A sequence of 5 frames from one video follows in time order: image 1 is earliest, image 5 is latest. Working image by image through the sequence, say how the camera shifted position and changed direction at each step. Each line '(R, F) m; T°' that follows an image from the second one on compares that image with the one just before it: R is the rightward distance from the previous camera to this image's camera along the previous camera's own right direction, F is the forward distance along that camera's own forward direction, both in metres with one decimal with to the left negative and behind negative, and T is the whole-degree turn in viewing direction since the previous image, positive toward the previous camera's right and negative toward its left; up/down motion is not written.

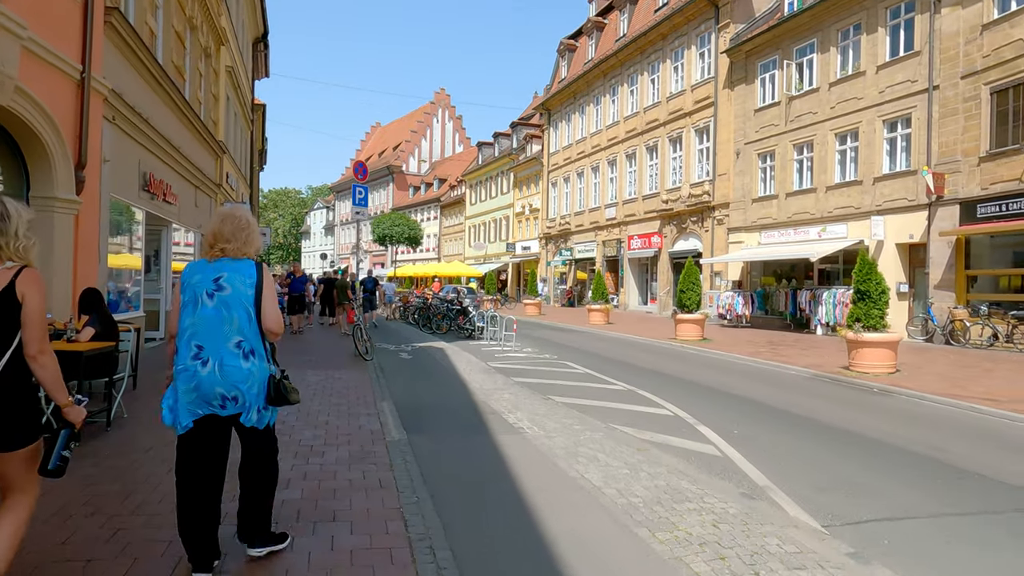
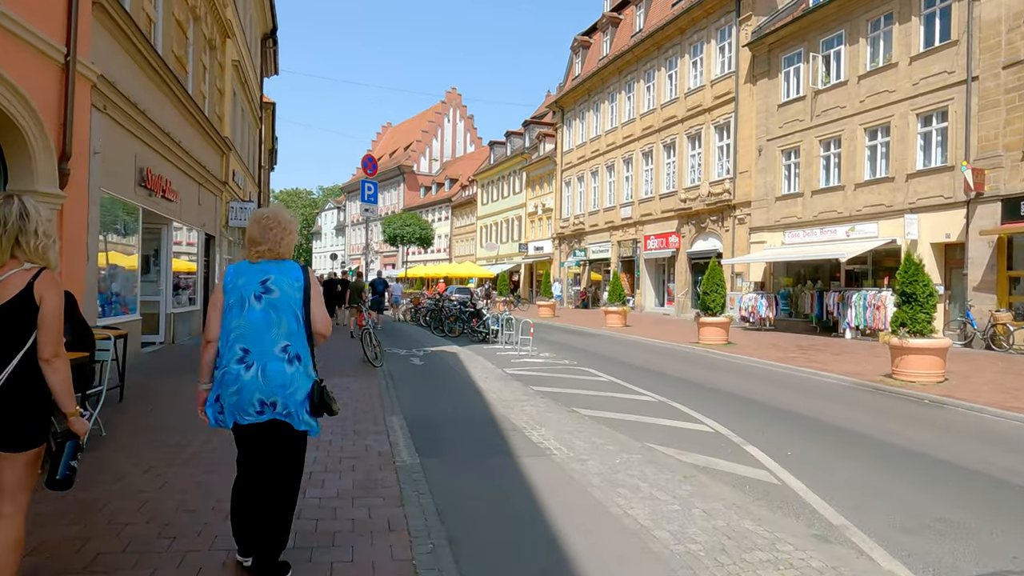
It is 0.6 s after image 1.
(-0.1, +0.8) m; -1°
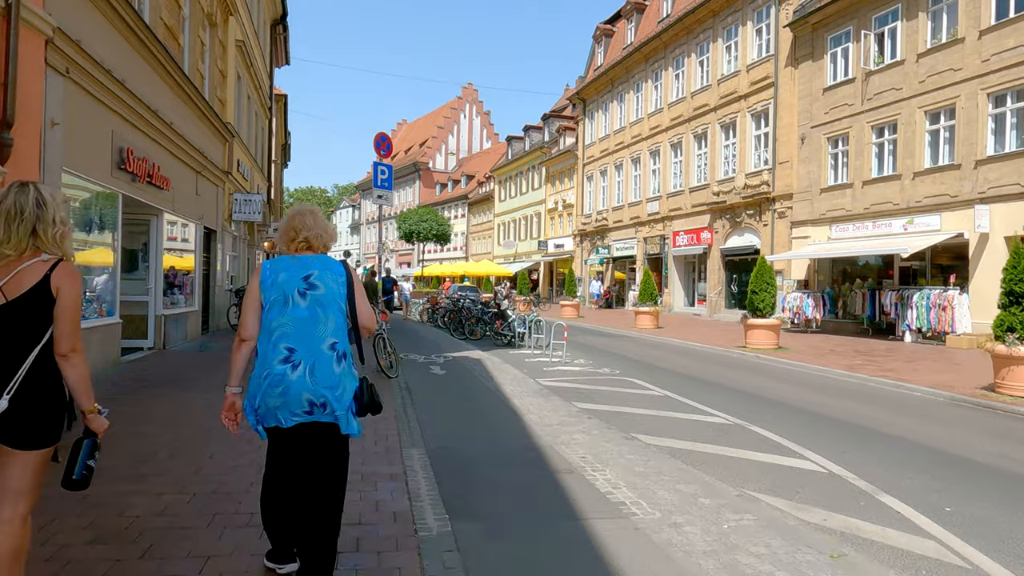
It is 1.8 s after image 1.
(-0.3, +1.7) m; -1°
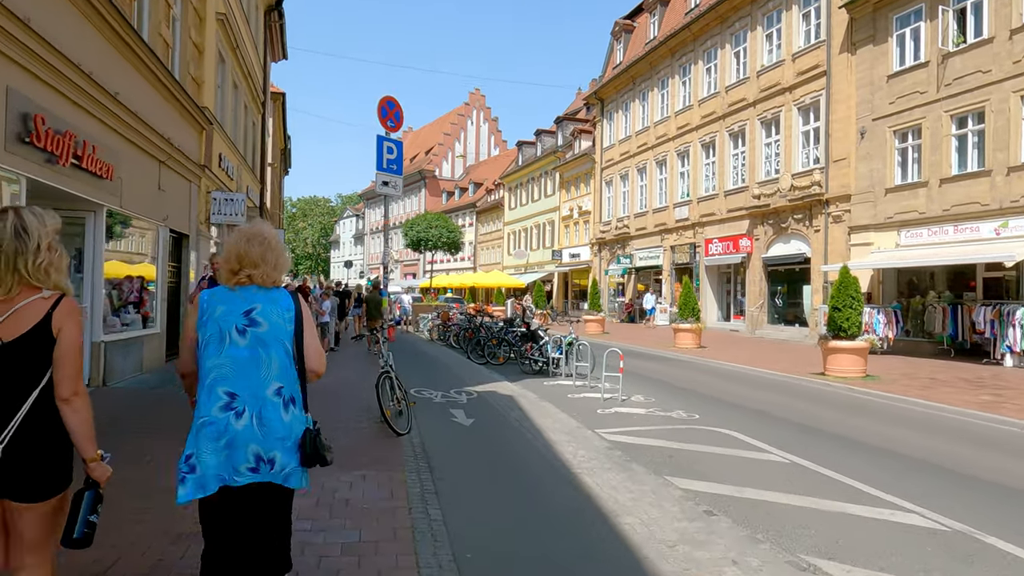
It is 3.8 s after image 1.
(-0.6, +2.9) m; 0°
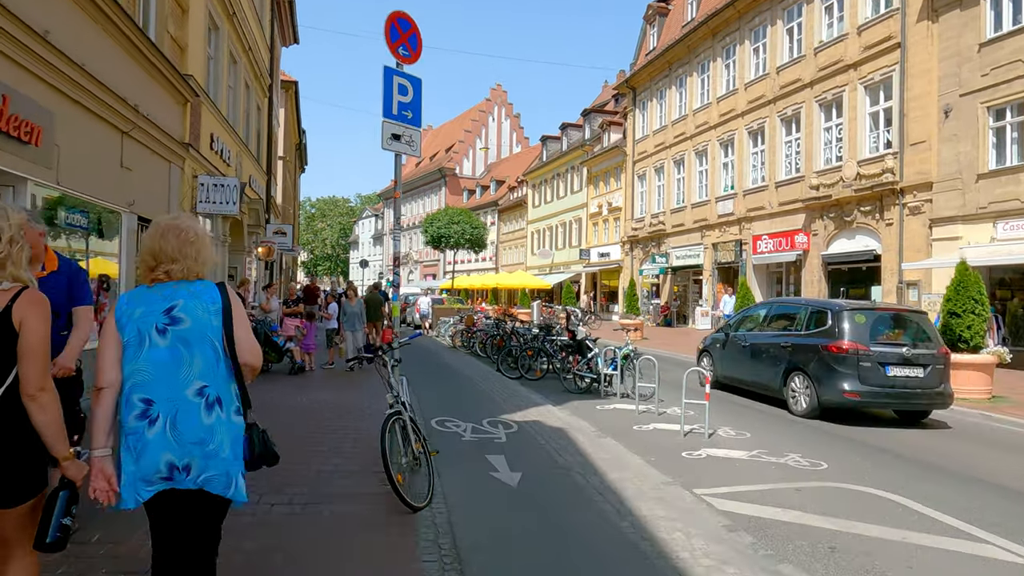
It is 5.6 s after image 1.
(-0.4, +2.5) m; -2°
